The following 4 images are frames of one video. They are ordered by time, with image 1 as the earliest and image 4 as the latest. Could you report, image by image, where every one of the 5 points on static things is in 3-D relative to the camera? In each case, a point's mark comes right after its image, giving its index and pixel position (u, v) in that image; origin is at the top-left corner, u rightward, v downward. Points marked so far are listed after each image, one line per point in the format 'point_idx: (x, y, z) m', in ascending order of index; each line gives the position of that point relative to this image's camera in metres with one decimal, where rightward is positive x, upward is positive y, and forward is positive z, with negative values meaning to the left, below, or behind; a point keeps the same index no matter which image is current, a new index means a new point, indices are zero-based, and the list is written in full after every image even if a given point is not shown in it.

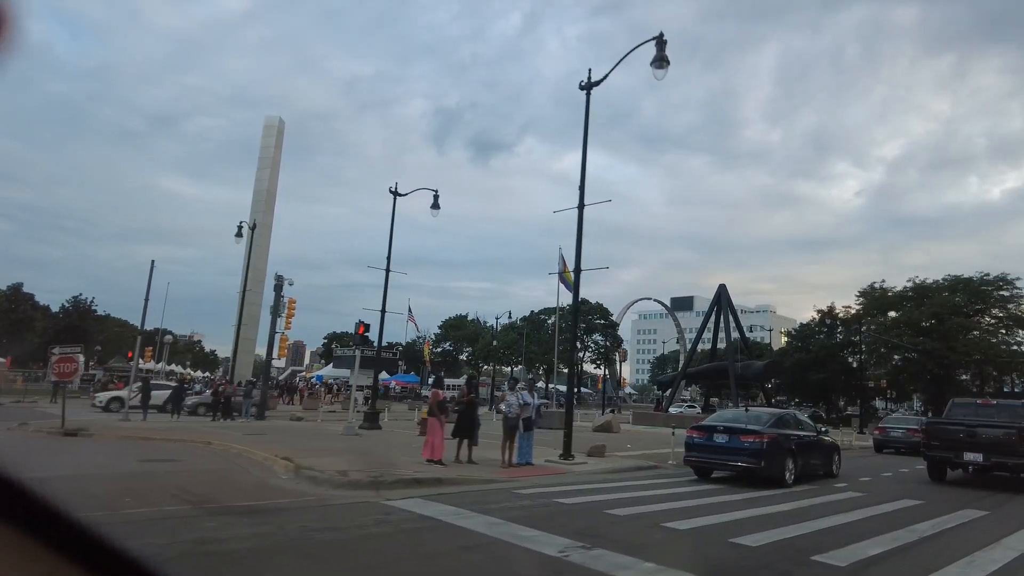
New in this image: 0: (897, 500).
0: (+5.4, -2.9, +9.5) m
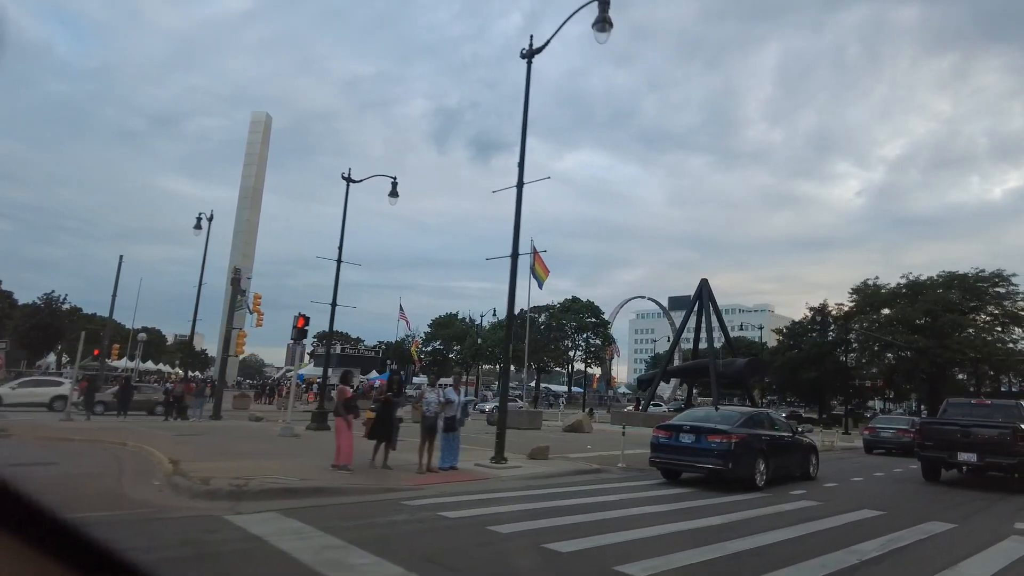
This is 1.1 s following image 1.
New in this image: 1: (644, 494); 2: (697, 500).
0: (+4.3, -2.7, +8.4) m
1: (+1.7, -2.8, +9.1) m
2: (+2.4, -2.8, +8.9) m
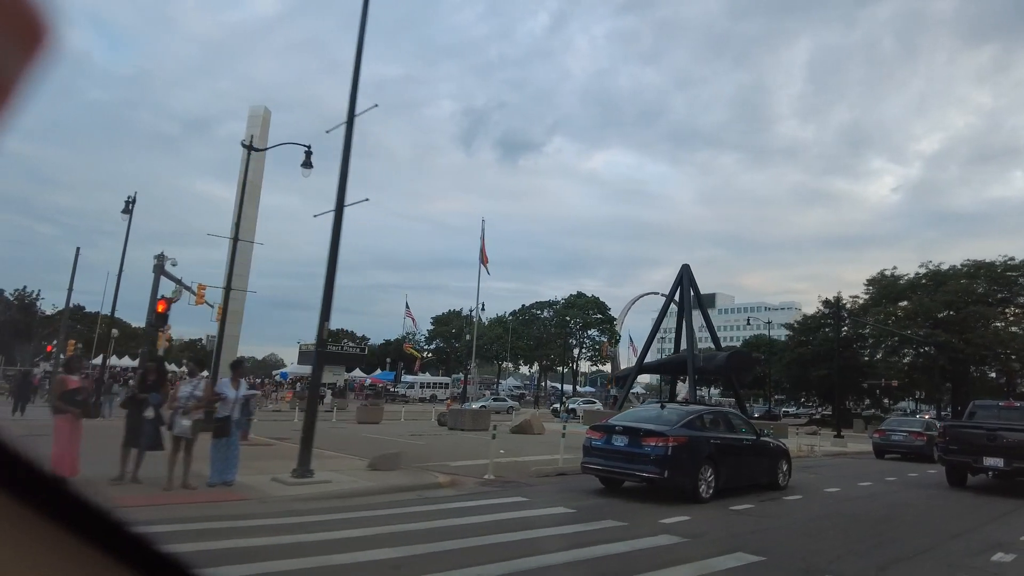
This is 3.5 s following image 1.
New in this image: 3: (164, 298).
0: (+2.1, -2.2, +5.9) m
1: (-0.5, -2.3, +6.7) m
2: (+0.2, -2.3, +6.5) m
3: (-6.7, -0.2, +13.1) m
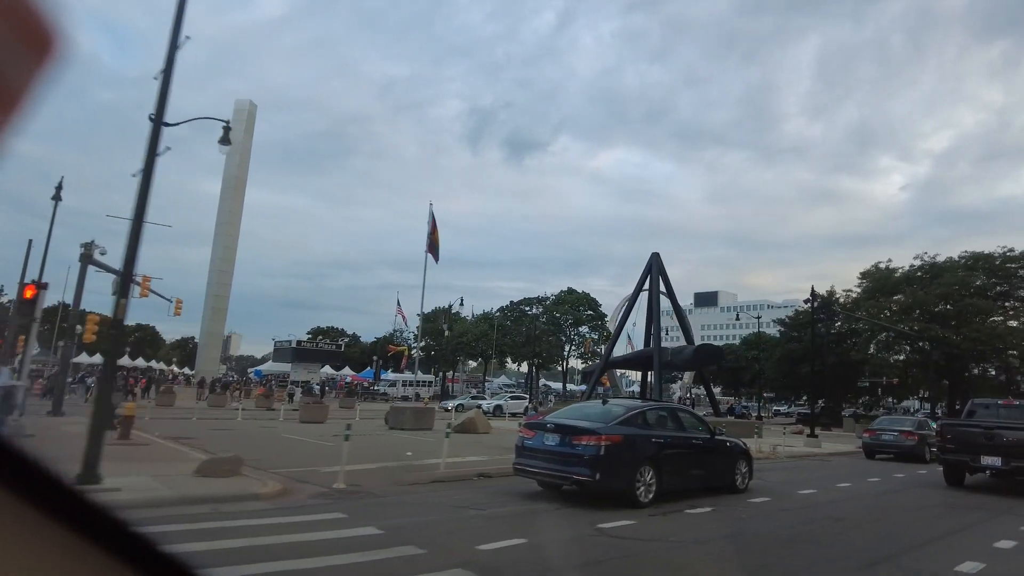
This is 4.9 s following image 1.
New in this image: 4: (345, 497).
0: (+0.5, -1.9, +4.4) m
1: (-2.1, -2.0, +5.3) m
2: (-1.3, -2.0, +5.0) m
3: (-8.2, +0.1, +11.7) m
4: (-1.6, -2.1, +6.8) m
